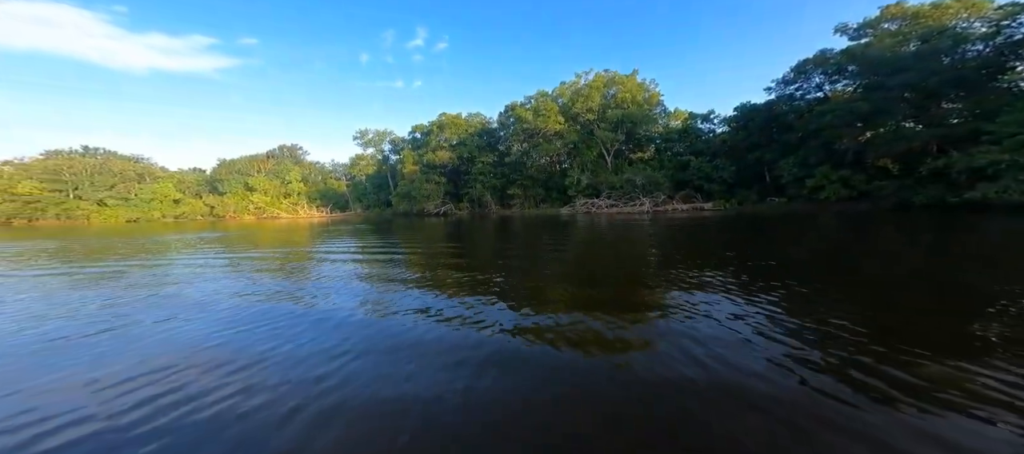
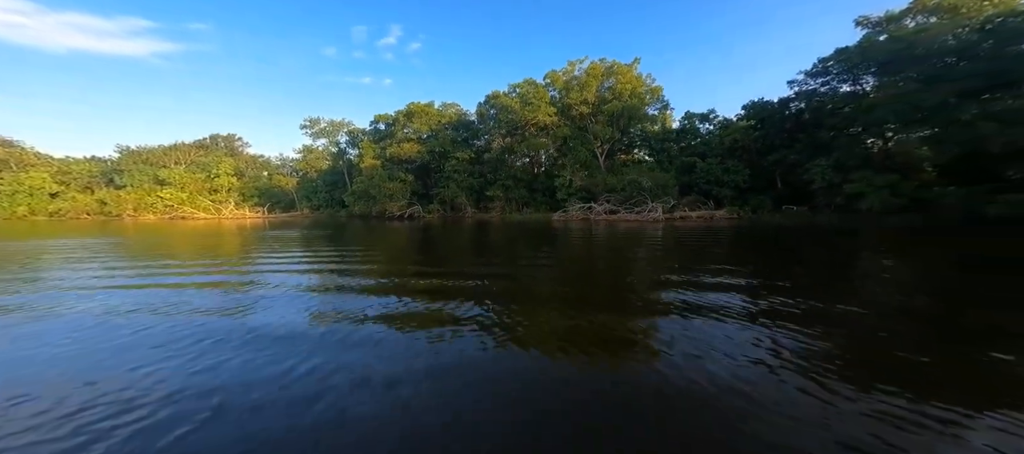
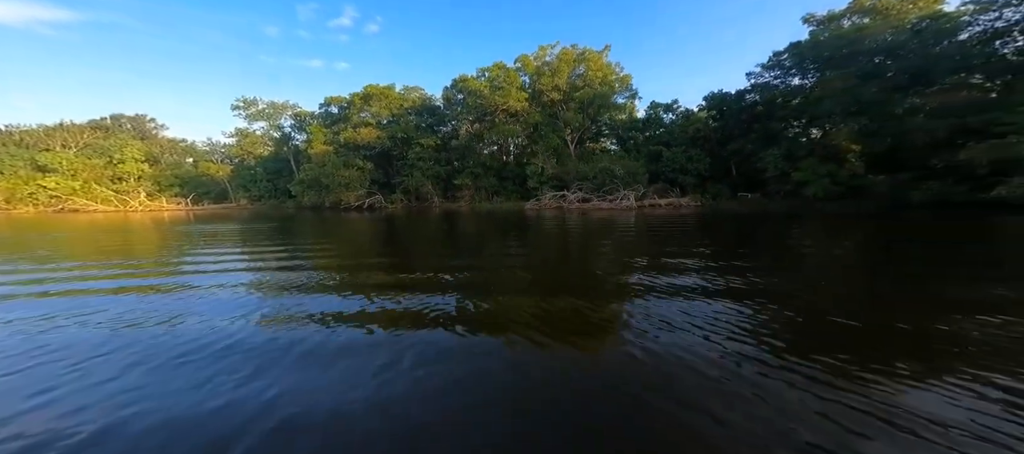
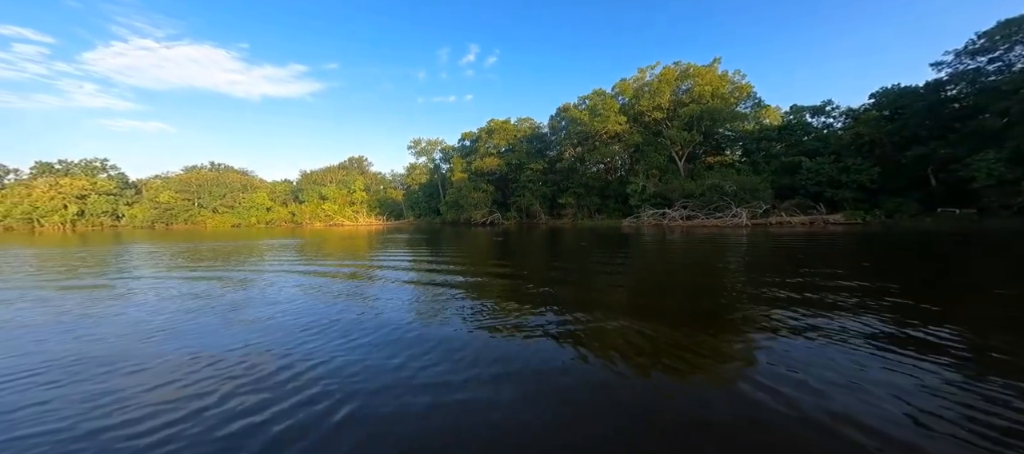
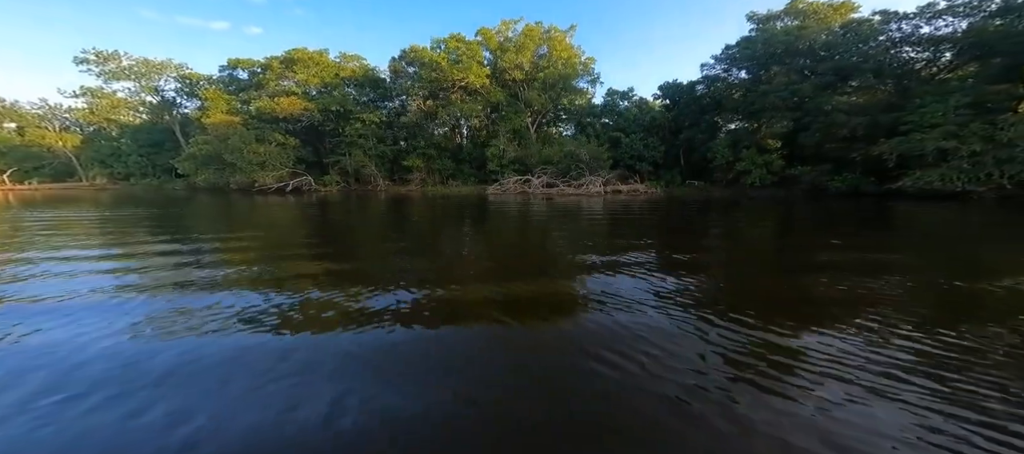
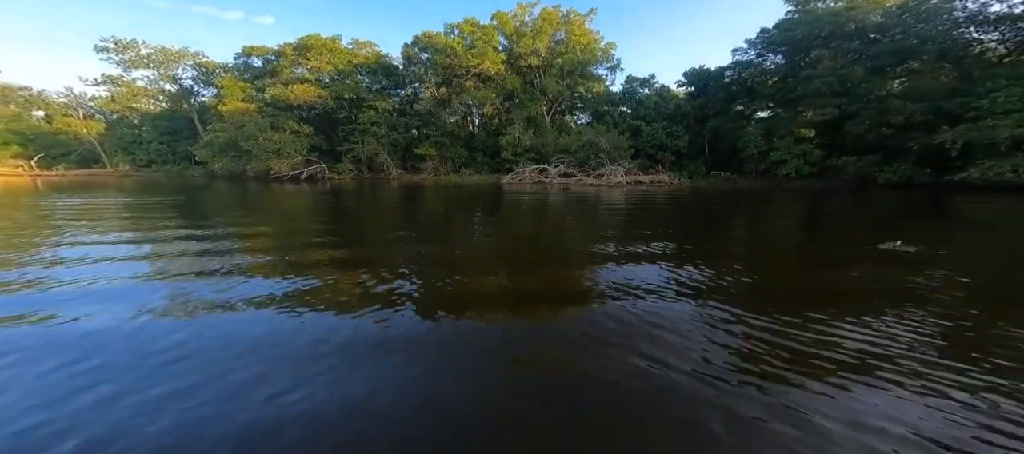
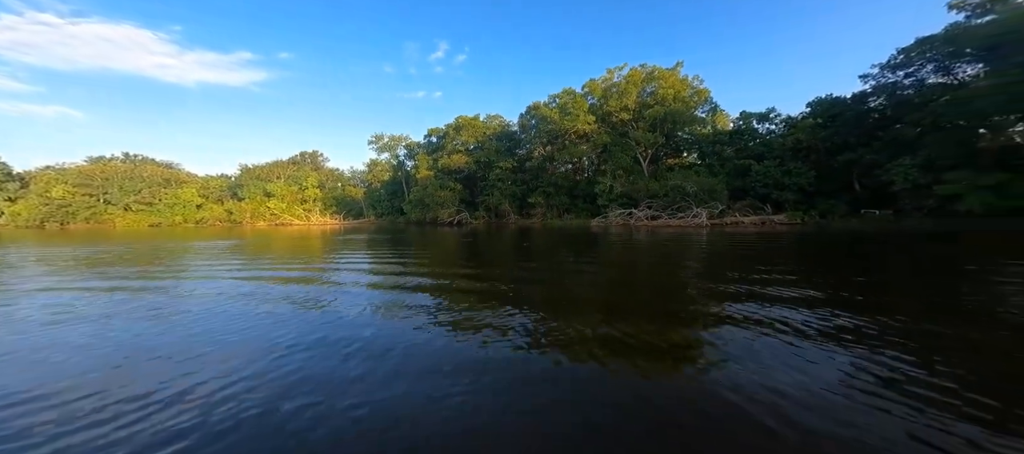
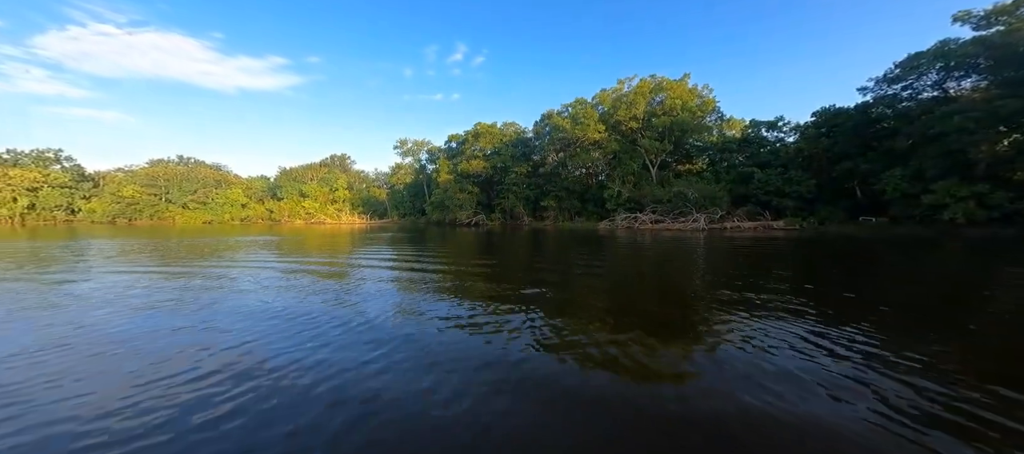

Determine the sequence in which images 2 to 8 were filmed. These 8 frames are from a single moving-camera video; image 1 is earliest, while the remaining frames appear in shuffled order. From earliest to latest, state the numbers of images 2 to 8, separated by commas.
8, 4, 7, 2, 3, 5, 6
